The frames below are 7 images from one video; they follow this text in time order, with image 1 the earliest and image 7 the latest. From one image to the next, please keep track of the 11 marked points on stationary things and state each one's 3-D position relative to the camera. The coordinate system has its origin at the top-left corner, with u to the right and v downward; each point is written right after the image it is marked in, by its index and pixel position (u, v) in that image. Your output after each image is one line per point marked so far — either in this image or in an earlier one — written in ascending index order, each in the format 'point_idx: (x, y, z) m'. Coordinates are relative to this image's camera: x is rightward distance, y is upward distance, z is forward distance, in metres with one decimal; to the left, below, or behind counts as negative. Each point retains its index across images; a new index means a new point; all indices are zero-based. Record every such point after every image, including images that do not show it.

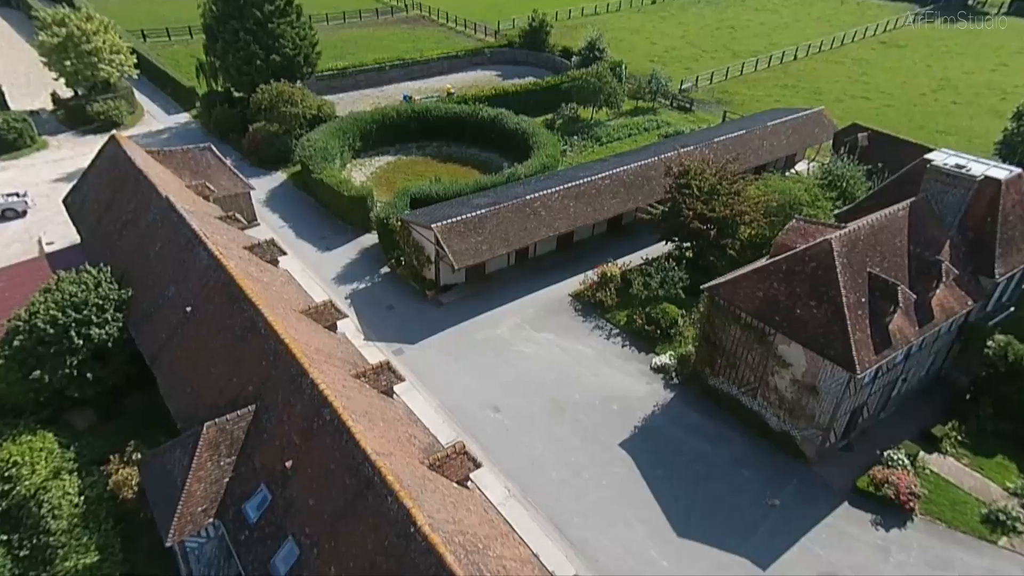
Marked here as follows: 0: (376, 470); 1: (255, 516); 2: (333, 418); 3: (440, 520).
0: (-3.7, -5.0, +18.1) m
1: (-7.8, -6.9, +20.0) m
2: (-5.3, -3.9, +19.8) m
3: (-2.0, -6.2, +17.8) m
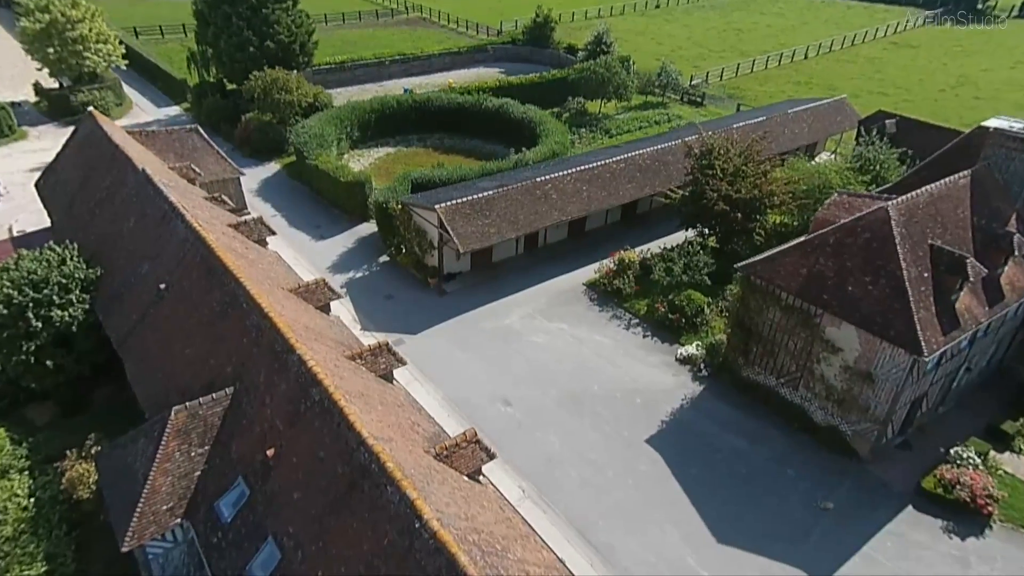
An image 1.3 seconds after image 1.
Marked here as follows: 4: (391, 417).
0: (-3.1, -3.9, +15.1) m
1: (-7.2, -5.8, +16.9) m
2: (-4.8, -2.8, +16.7) m
3: (-1.4, -5.0, +14.8) m
4: (-3.4, -3.6, +18.5) m
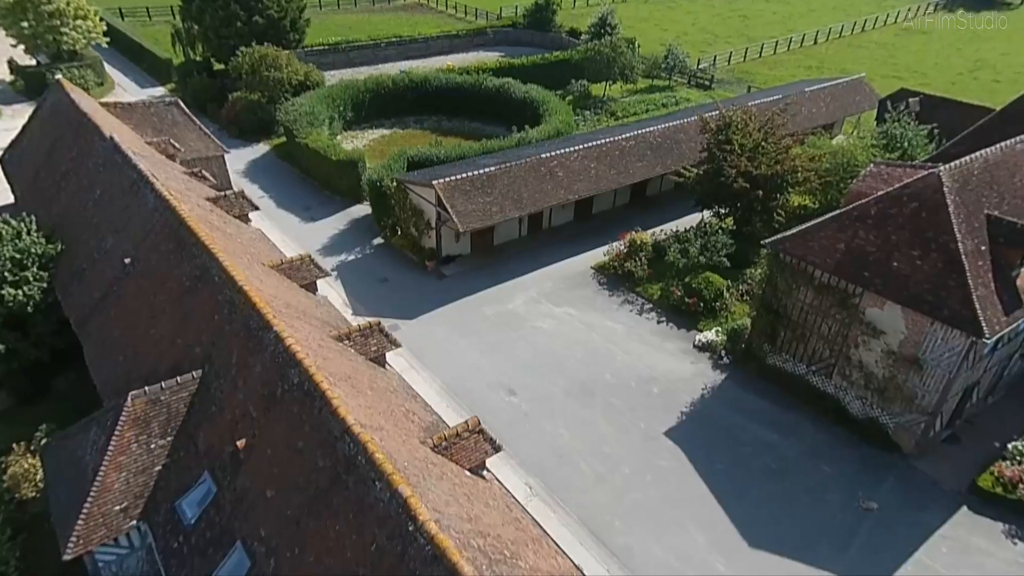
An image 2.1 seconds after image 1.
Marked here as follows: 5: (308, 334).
0: (-2.9, -3.1, +12.7) m
1: (-7.0, -5.0, +14.5) m
2: (-4.5, -2.0, +14.4) m
3: (-1.2, -4.3, +12.4) m
4: (-3.2, -2.8, +16.1) m
5: (-5.3, -1.2, +17.3) m
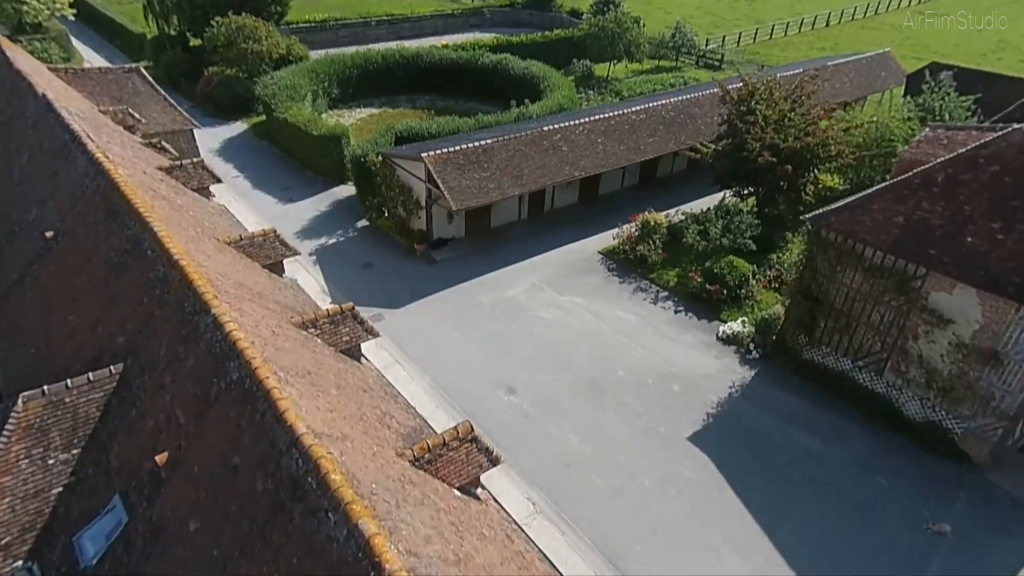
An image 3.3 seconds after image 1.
0: (-2.8, -2.6, +9.4) m
1: (-6.9, -4.5, +11.2) m
2: (-4.5, -1.5, +11.1) m
3: (-1.1, -3.8, +9.1) m
4: (-3.1, -2.3, +12.8) m
5: (-5.3, -0.7, +14.0) m
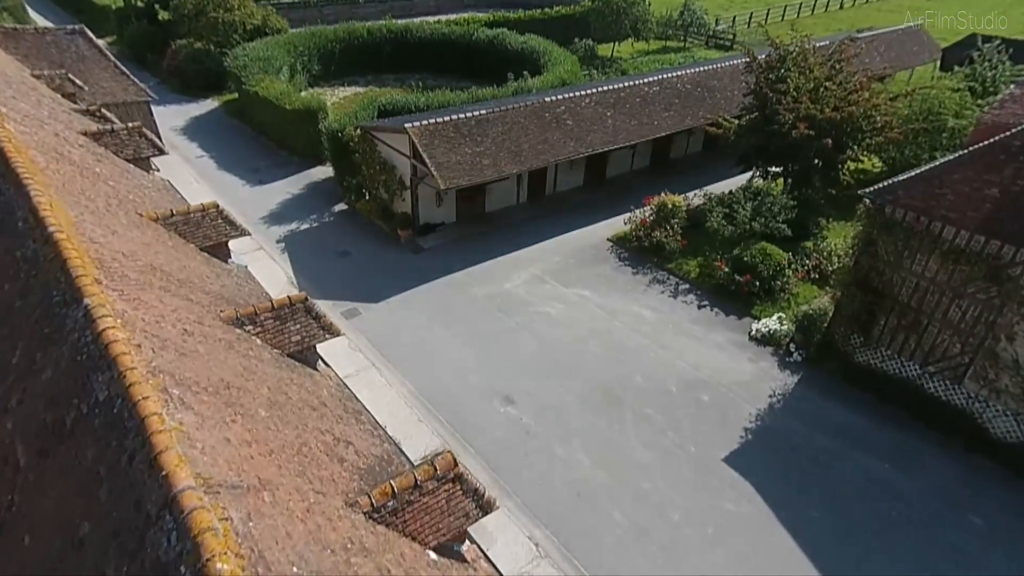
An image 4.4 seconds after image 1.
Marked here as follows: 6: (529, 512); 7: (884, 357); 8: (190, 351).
0: (-2.8, -2.3, +5.8) m
1: (-6.9, -4.2, +7.5) m
2: (-4.5, -1.2, +7.4) m
3: (-1.1, -3.5, +5.5) m
4: (-3.1, -2.0, +9.2) m
5: (-5.3, -0.4, +10.3) m
6: (+0.4, -5.1, +15.0) m
7: (+10.0, -1.8, +17.8) m
8: (-4.7, -0.9, +9.4) m
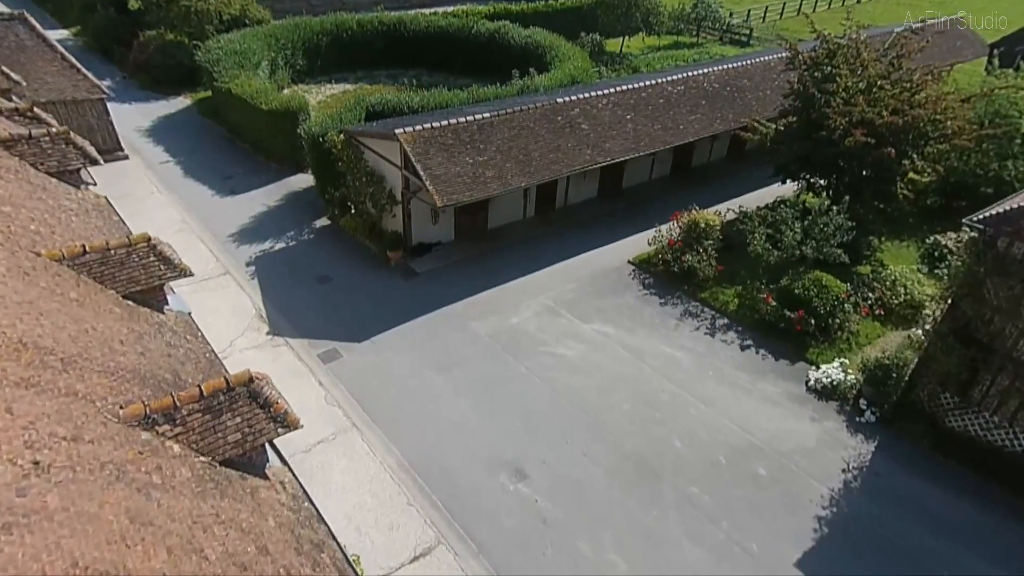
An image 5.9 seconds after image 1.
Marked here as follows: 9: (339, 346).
0: (-2.5, -3.4, +2.2) m
1: (-6.6, -5.3, +3.9) m
2: (-4.2, -2.3, +3.8) m
3: (-0.8, -4.6, +2.0) m
4: (-2.8, -3.1, +5.6) m
5: (-5.0, -1.5, +6.8) m
6: (+0.7, -6.1, +11.4) m
7: (+10.3, -2.9, +14.3) m
8: (-4.3, -1.9, +5.8) m
9: (-4.9, -1.6, +18.7) m
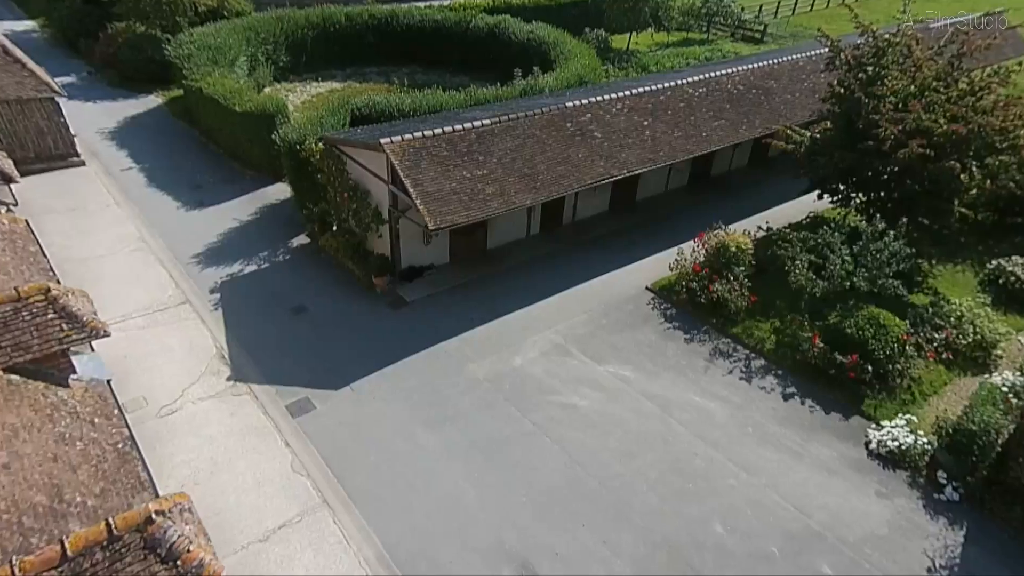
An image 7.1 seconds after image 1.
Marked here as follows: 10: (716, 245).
0: (-2.4, -4.4, -0.6) m
1: (-6.5, -6.3, +1.1) m
2: (-4.0, -3.3, +1.0) m
3: (-0.6, -5.6, -0.9) m
4: (-2.7, -4.1, +2.7) m
5: (-4.8, -2.4, +3.9) m
6: (+0.8, -7.1, +8.6) m
7: (+10.4, -3.9, +11.5) m
8: (-4.2, -2.9, +3.0) m
9: (-4.8, -2.6, +15.8) m
10: (+6.0, +1.2, +19.3) m
